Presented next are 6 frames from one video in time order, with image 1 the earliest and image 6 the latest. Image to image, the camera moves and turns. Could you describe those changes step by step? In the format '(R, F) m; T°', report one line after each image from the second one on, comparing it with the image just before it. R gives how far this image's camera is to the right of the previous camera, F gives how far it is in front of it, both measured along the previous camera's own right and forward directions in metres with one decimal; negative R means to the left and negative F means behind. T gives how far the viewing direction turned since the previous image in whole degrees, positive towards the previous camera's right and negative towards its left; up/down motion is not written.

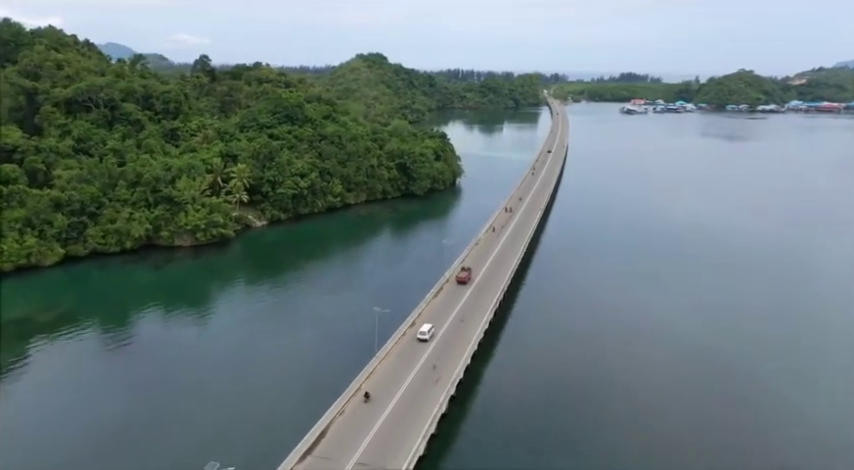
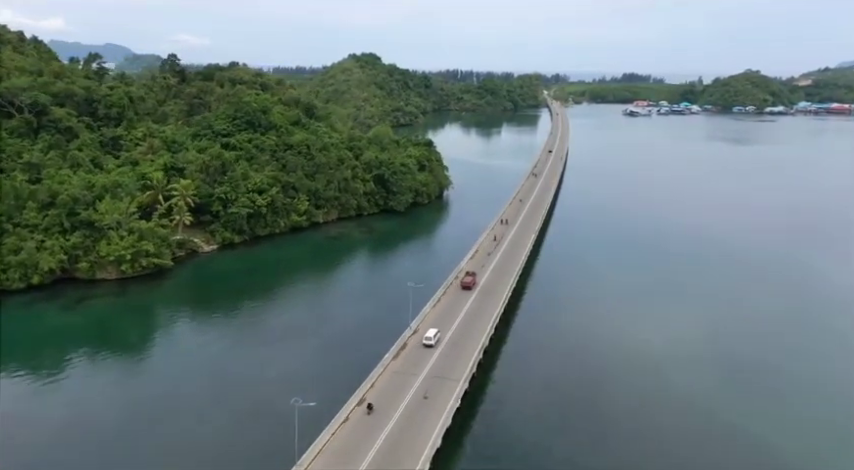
(+1.2, +4.4) m; 0°
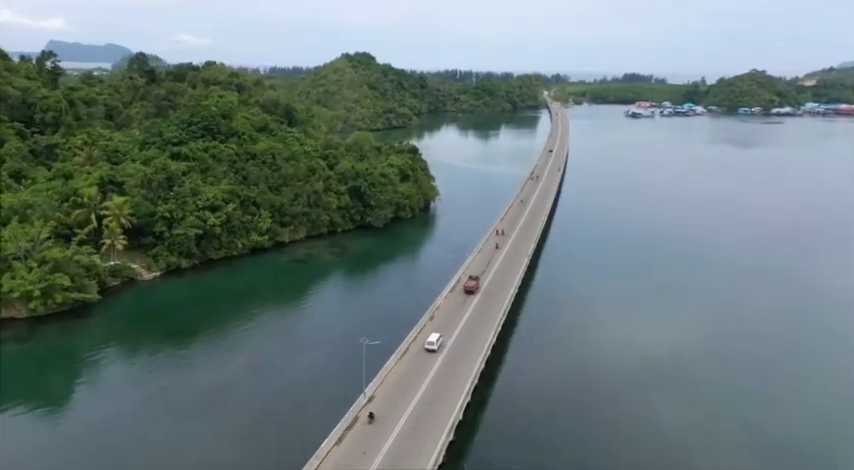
(+1.0, +3.7) m; 0°
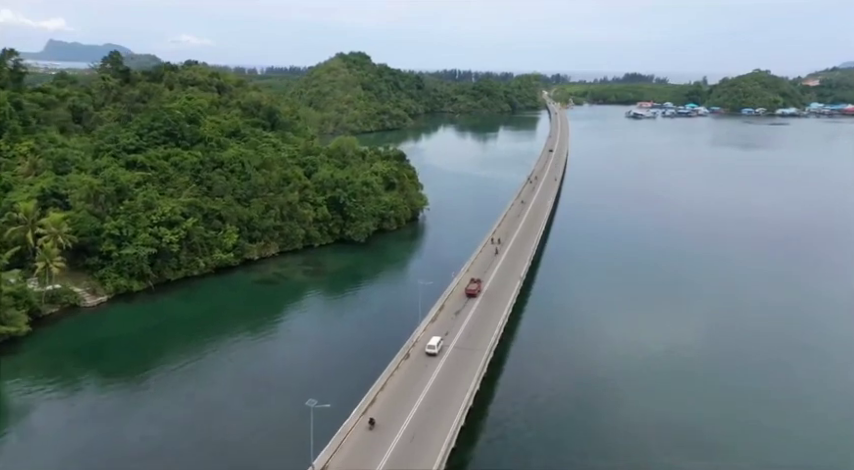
(+0.8, +2.6) m; 0°
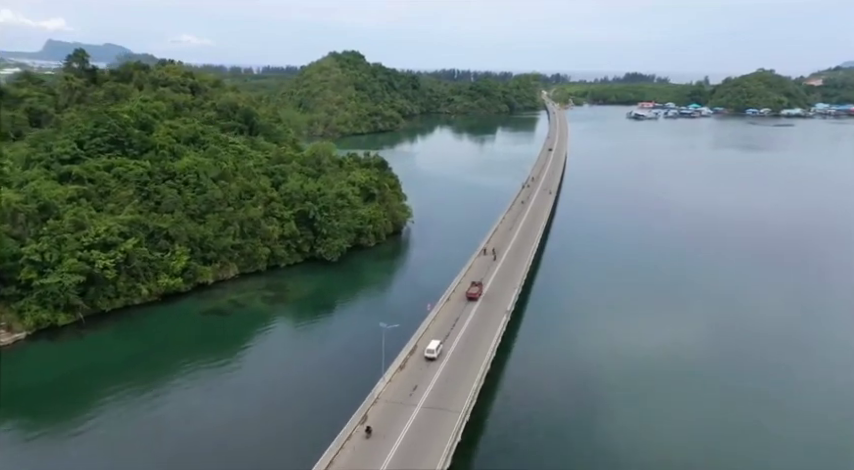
(+0.9, +3.0) m; 0°
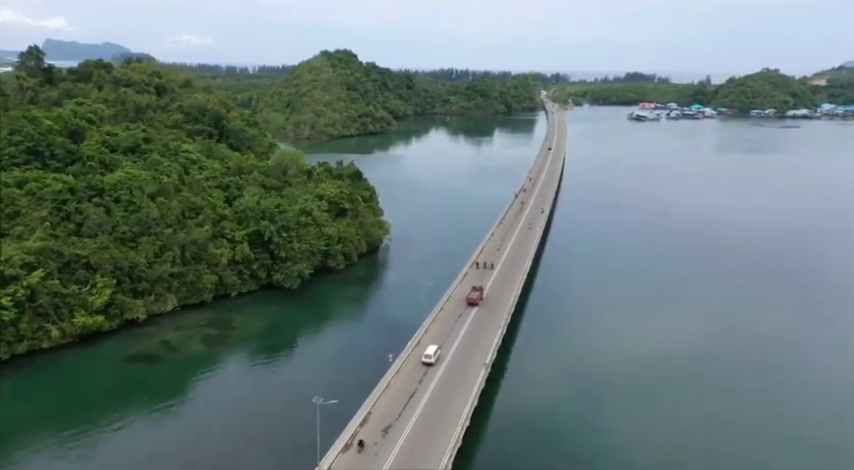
(+1.0, +3.4) m; 0°
